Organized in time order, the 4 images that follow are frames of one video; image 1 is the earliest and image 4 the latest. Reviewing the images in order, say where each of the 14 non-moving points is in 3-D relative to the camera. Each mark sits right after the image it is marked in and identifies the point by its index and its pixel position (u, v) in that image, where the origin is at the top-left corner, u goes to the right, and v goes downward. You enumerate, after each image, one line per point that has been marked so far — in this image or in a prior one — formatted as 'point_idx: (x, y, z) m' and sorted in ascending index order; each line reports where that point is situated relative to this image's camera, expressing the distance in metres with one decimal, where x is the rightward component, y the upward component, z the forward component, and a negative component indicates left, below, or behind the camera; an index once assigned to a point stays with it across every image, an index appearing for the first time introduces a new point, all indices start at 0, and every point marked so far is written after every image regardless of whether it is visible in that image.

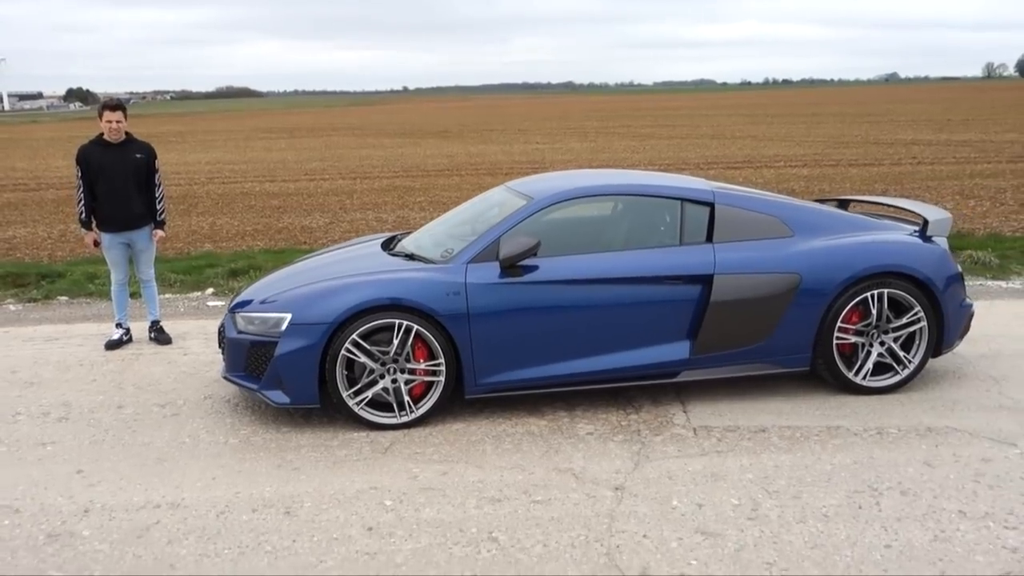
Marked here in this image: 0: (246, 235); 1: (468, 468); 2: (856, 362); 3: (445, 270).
0: (-4.2, +0.8, +13.3) m
1: (-0.2, -0.9, +4.3) m
2: (+2.1, -0.5, +5.2) m
3: (-0.4, +0.1, +4.9) m
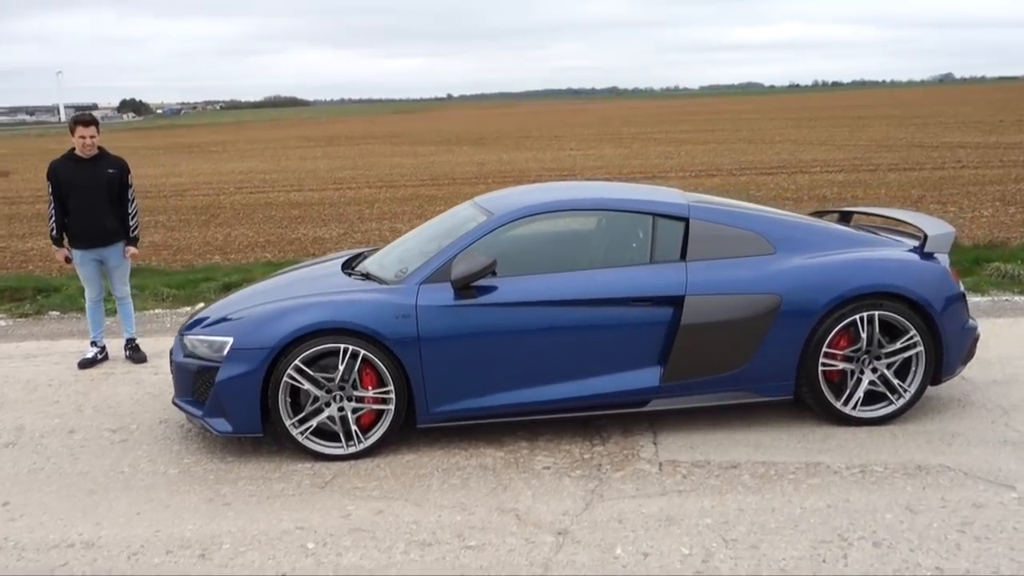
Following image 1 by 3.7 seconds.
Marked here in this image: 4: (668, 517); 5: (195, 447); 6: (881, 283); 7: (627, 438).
0: (-4.0, +0.6, +13.2) m
1: (-0.5, -1.0, +4.0) m
2: (+1.9, -0.6, +4.8) m
3: (-0.6, 0.0, +4.7) m
4: (+0.7, -1.0, +3.8) m
5: (-1.8, -0.9, +4.9) m
6: (+2.0, 0.0, +4.7) m
7: (+0.6, -0.8, +4.8) m
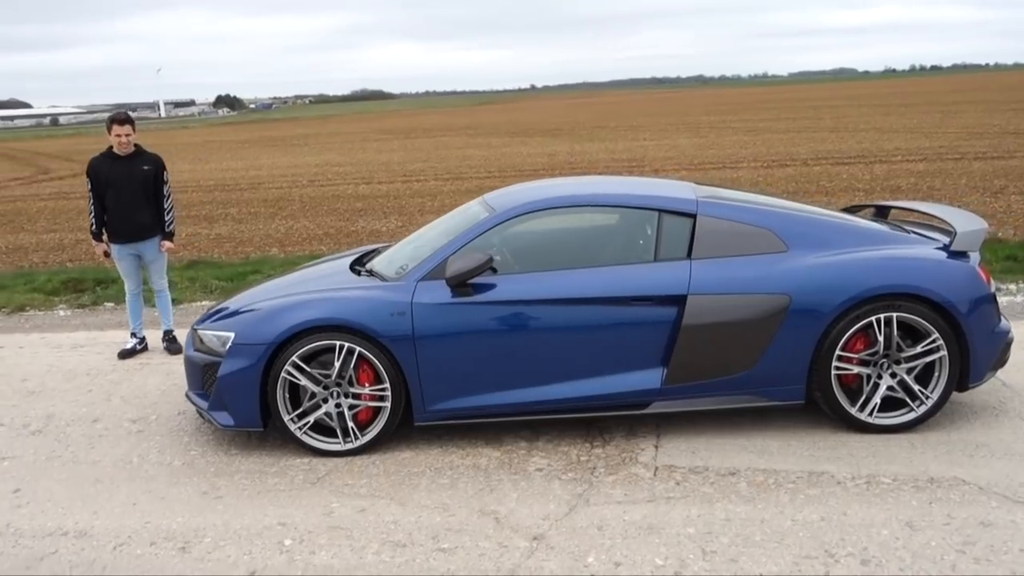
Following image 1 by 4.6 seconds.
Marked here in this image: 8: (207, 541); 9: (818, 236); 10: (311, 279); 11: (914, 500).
0: (-3.1, +0.8, +13.4) m
1: (-0.6, -1.0, +4.0) m
2: (+1.9, -0.6, +4.5) m
3: (-0.6, 0.0, +4.6) m
4: (+0.6, -1.0, +3.7) m
5: (-1.8, -0.9, +5.0) m
6: (+2.0, 0.0, +4.5) m
7: (+0.6, -0.8, +4.7) m
8: (-1.3, -1.1, +3.8) m
9: (+1.7, +0.3, +4.7) m
10: (-1.2, +0.1, +5.1) m
11: (+1.8, -0.9, +3.8) m
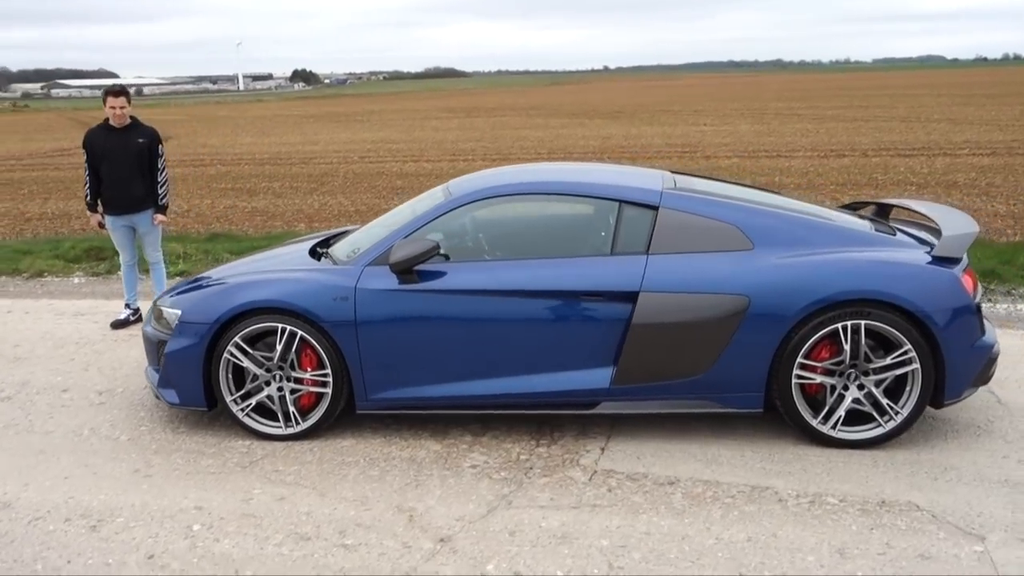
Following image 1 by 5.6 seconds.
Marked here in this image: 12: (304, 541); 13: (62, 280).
0: (-2.7, +1.1, +13.5) m
1: (-0.9, -1.0, +3.9) m
2: (+1.6, -0.6, +4.3) m
3: (-0.9, +0.1, +4.5) m
4: (+0.2, -1.0, +3.5) m
5: (-2.1, -0.7, +5.0) m
6: (+1.7, 0.0, +4.1) m
7: (+0.3, -0.8, +4.5) m
8: (-1.7, -1.0, +3.7) m
9: (+1.4, +0.3, +4.4) m
10: (-1.4, +0.2, +5.0) m
11: (+1.4, -1.0, +3.5) m
12: (-0.9, -1.0, +3.5) m
13: (-4.7, +0.1, +8.9) m
